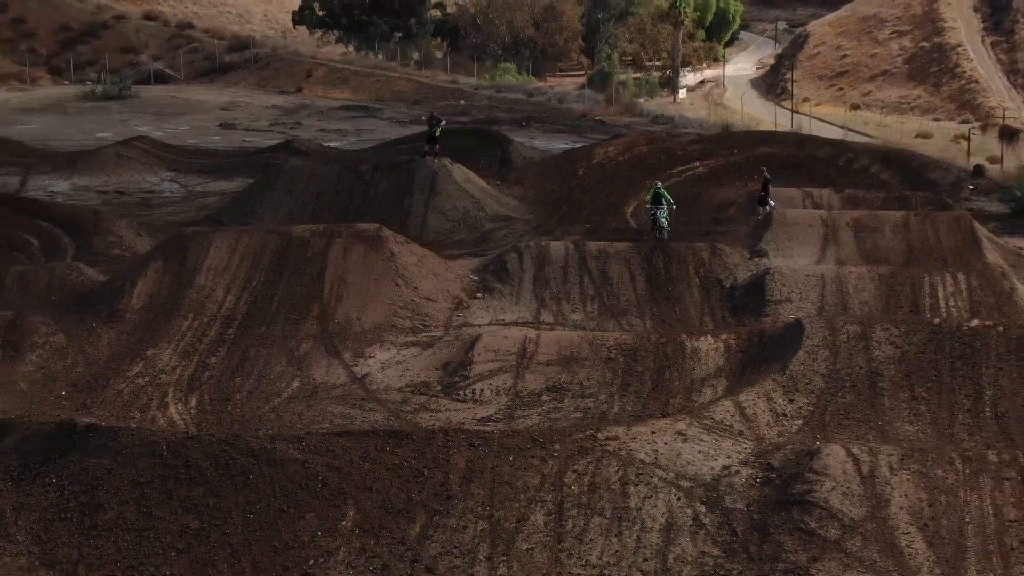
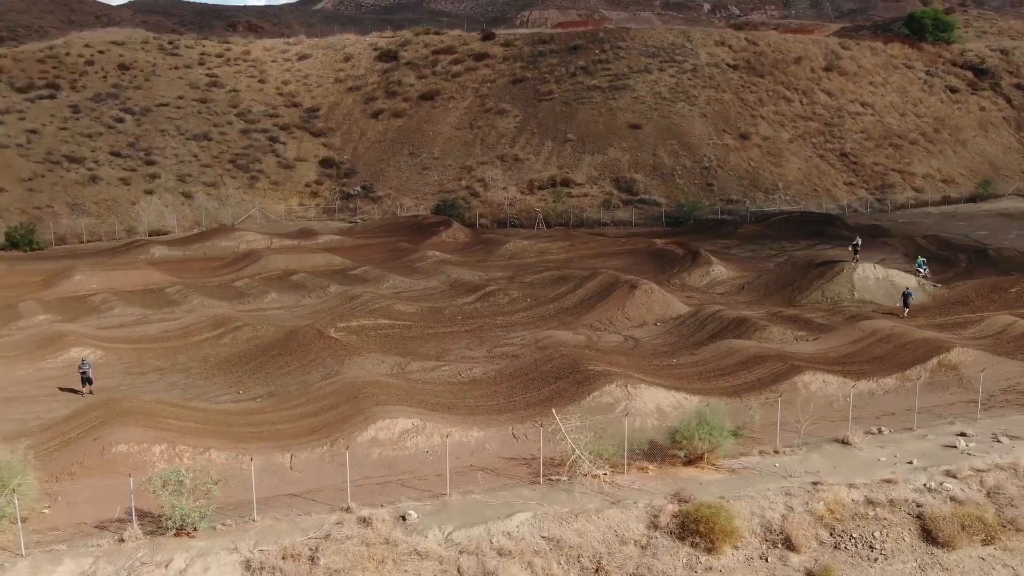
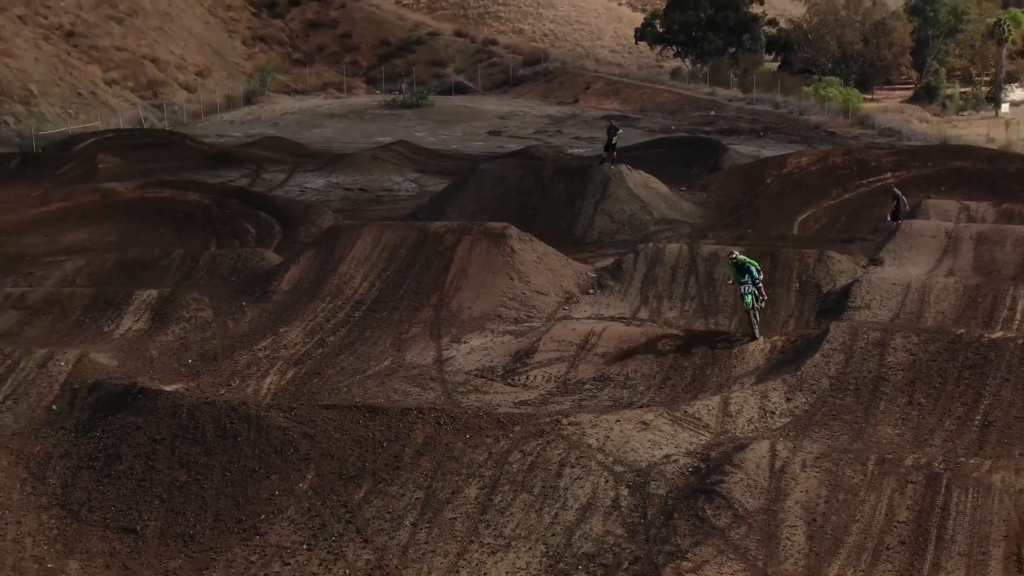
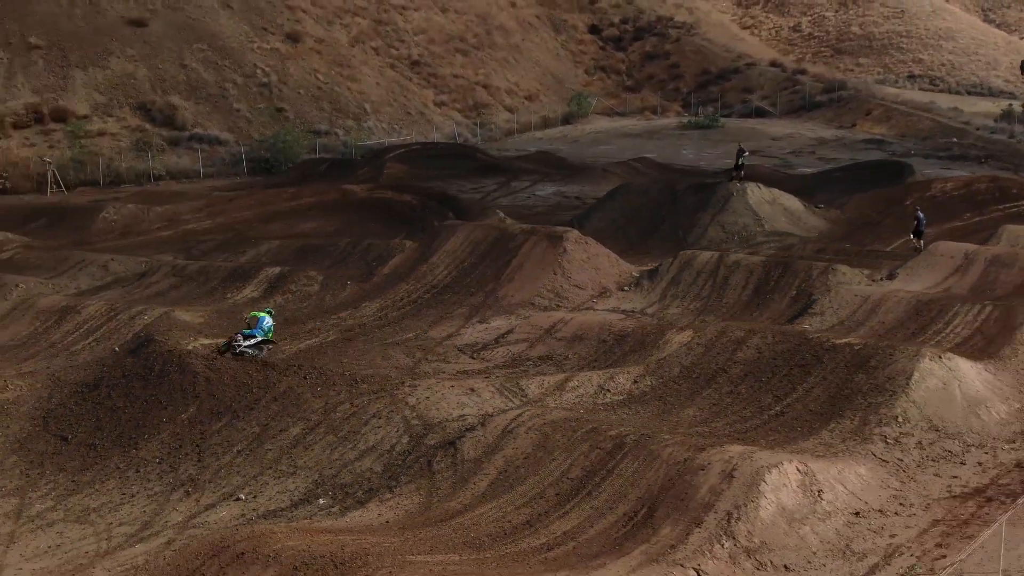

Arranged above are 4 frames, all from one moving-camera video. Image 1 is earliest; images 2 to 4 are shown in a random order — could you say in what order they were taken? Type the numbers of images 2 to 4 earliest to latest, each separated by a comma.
3, 4, 2
